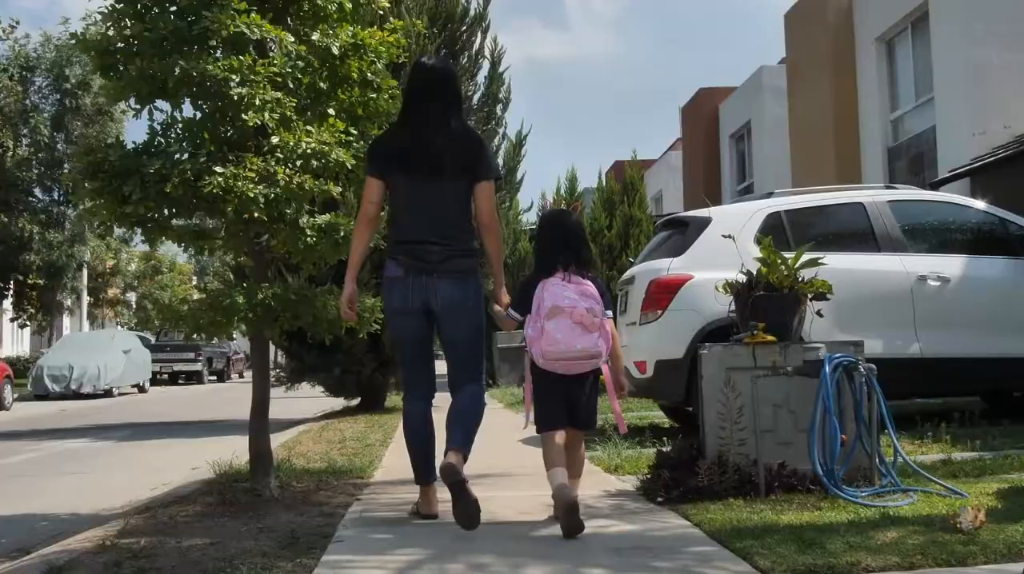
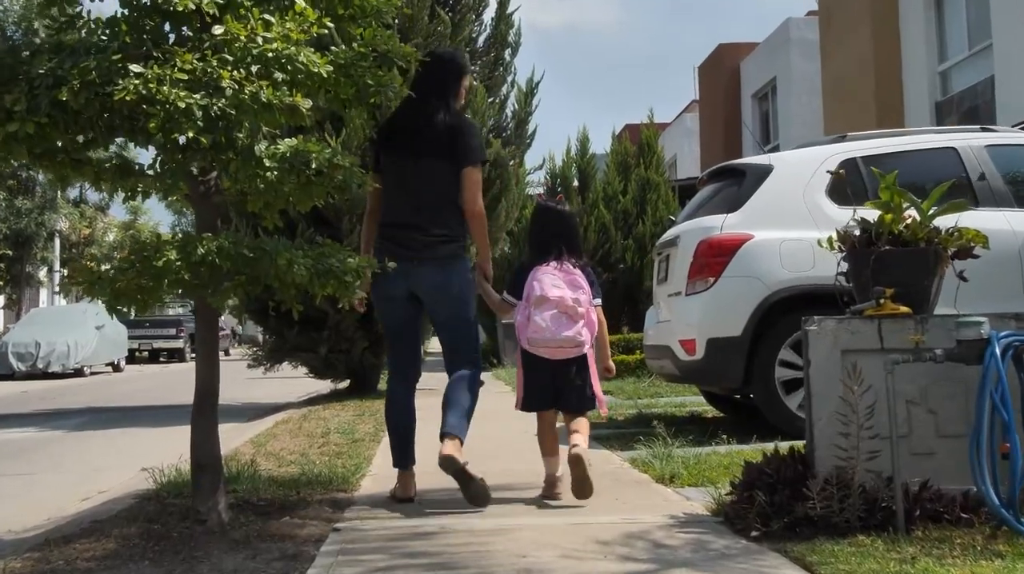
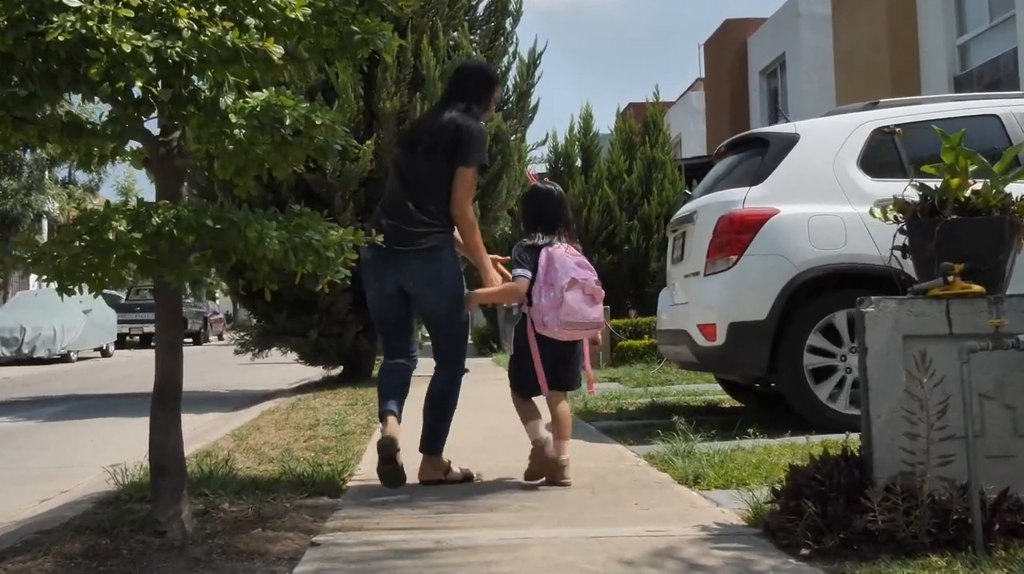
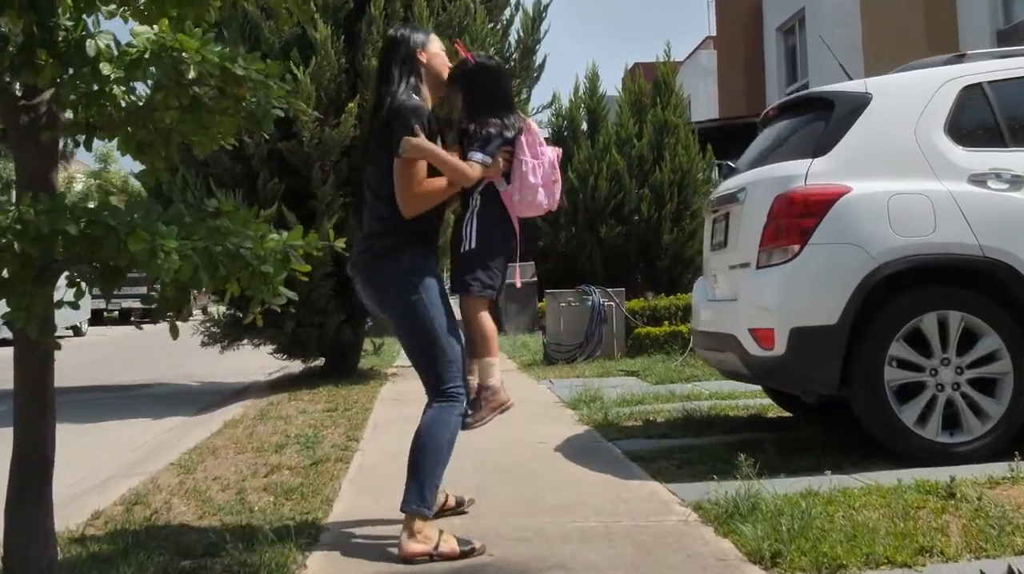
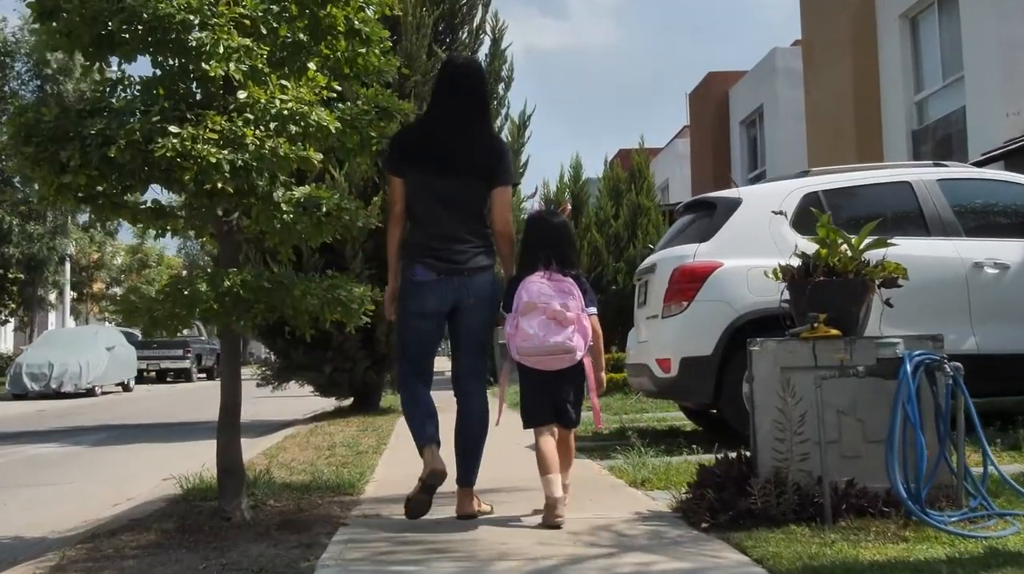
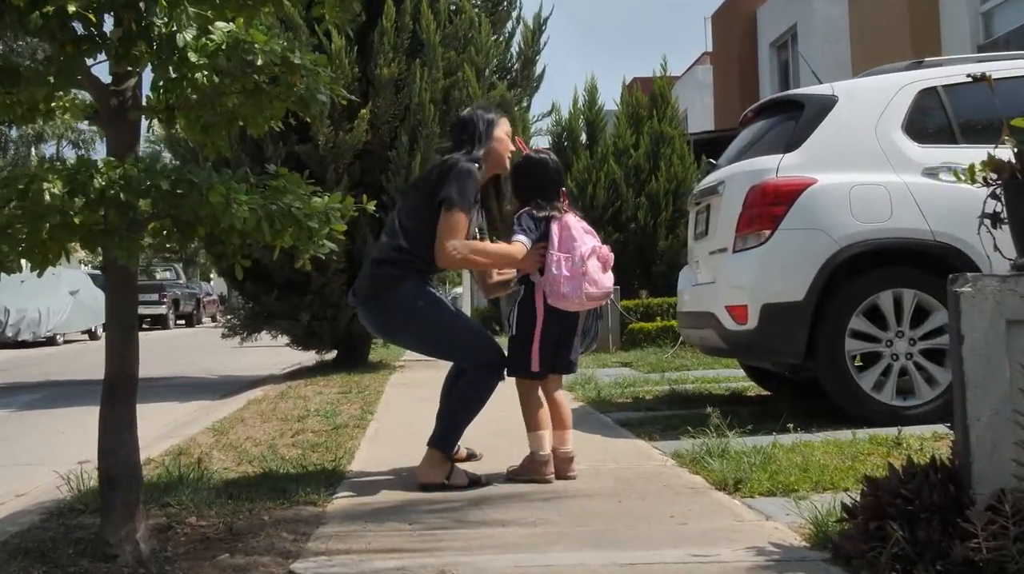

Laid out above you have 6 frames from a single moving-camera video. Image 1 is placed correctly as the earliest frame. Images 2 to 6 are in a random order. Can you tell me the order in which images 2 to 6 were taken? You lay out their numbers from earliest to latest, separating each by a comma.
5, 2, 3, 6, 4
